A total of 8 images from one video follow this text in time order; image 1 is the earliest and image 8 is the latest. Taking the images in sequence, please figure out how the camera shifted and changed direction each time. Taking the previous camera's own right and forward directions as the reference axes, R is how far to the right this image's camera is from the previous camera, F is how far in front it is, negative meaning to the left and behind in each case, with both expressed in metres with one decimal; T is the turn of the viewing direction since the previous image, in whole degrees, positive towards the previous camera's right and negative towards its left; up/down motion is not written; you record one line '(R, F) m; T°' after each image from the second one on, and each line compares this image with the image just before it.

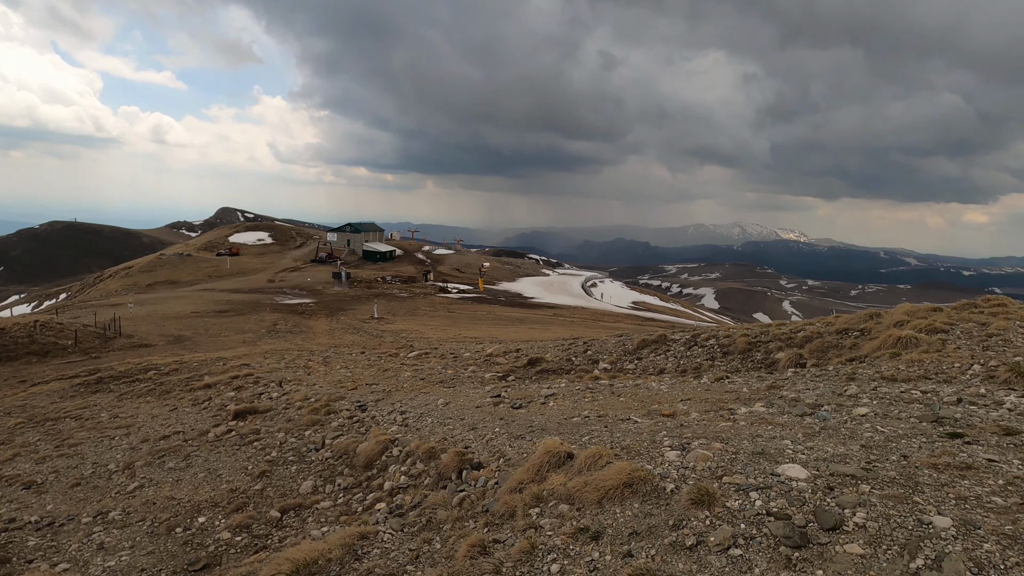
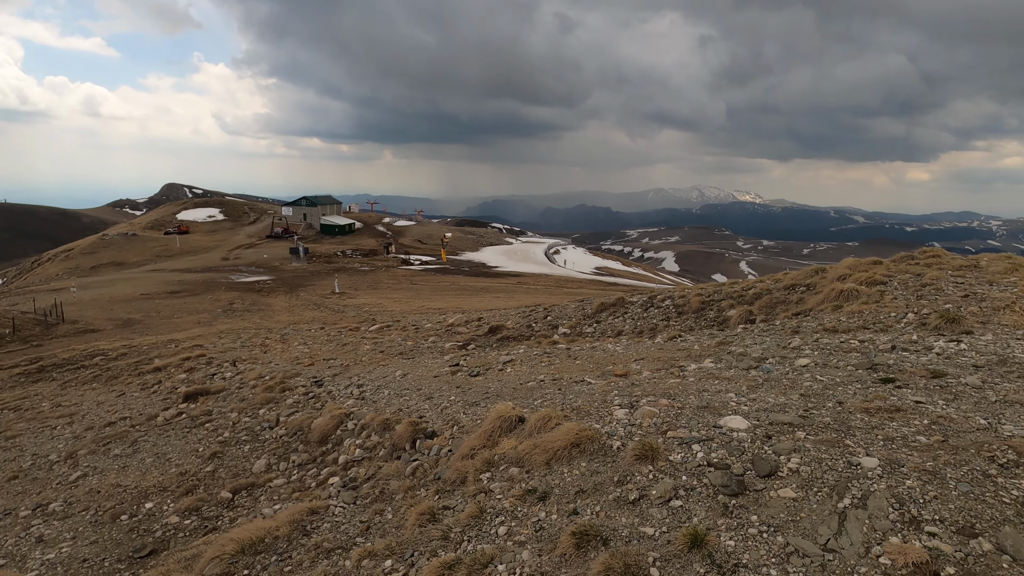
(+0.4, +0.2) m; +4°
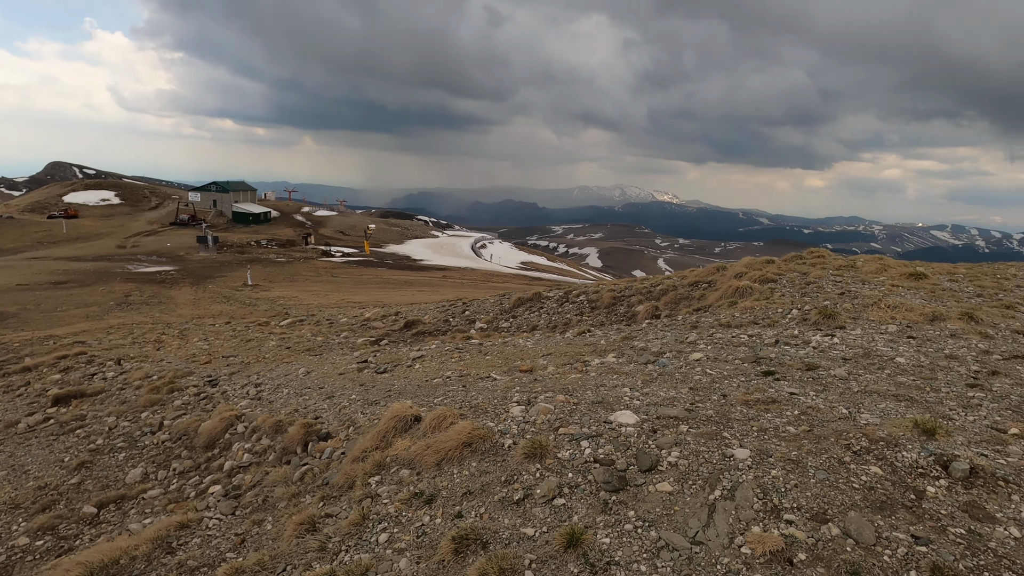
(+0.6, +0.2) m; +8°
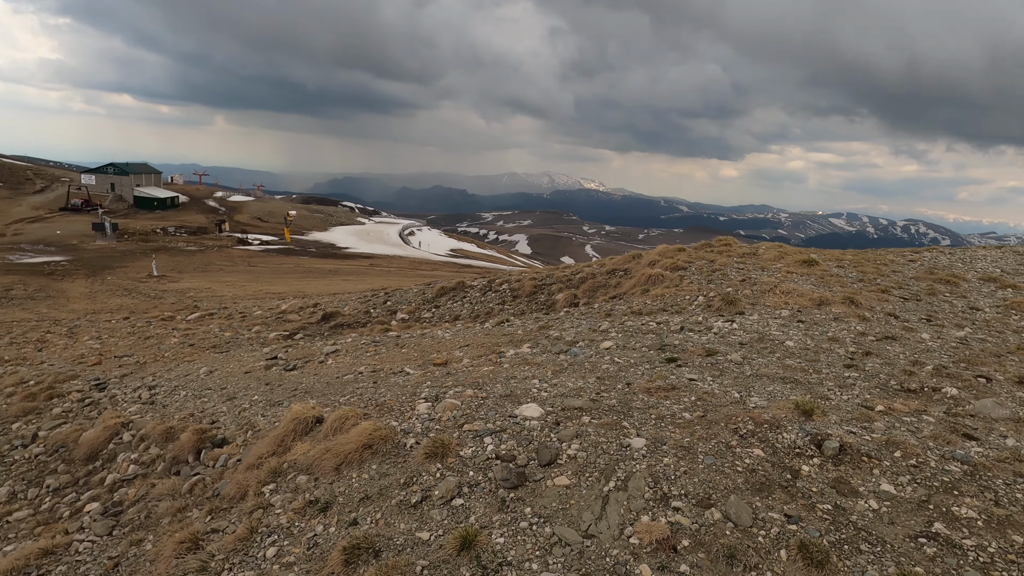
(+0.5, +0.2) m; +7°
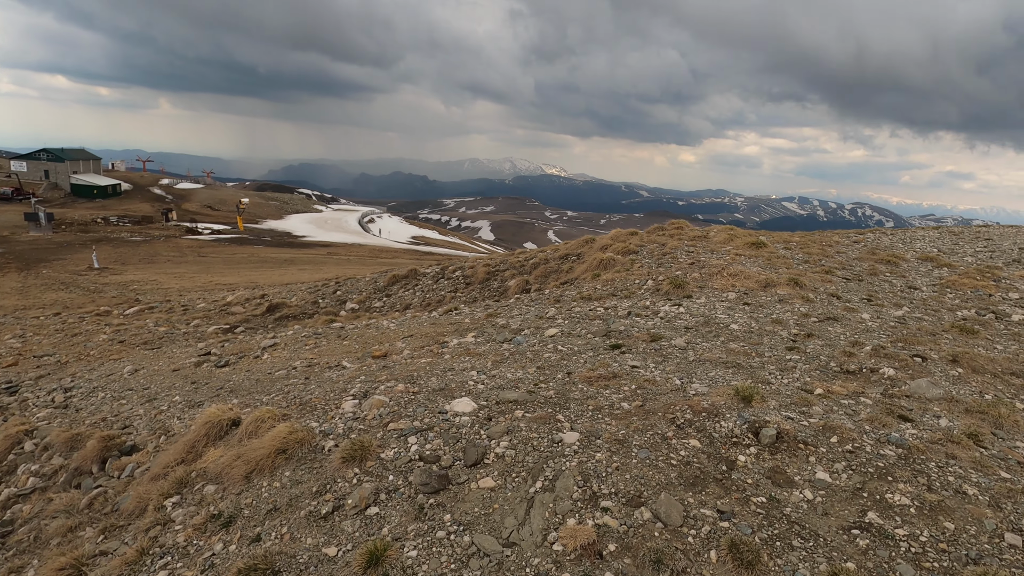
(+0.6, +0.6) m; +4°
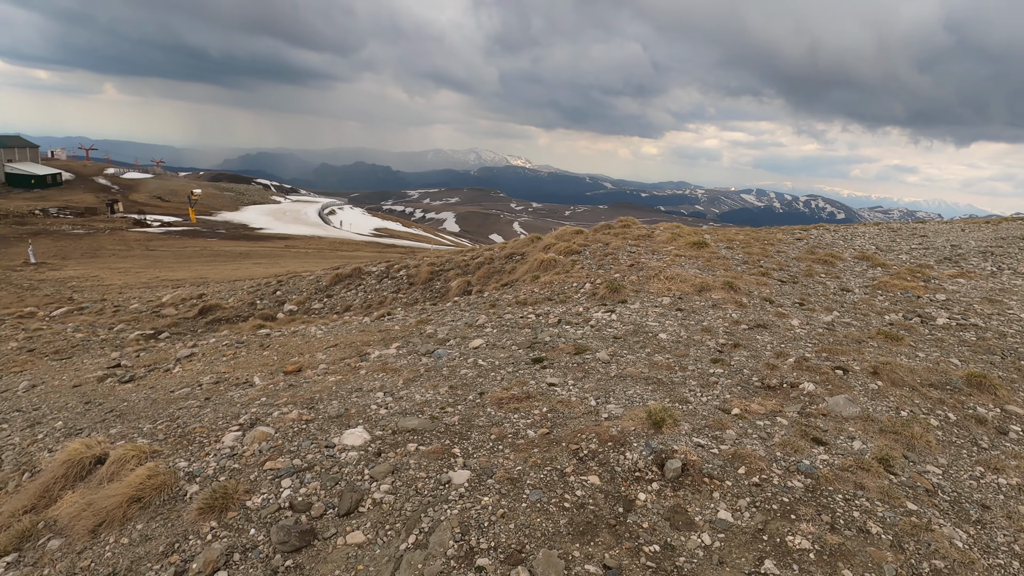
(+1.1, +0.7) m; +4°
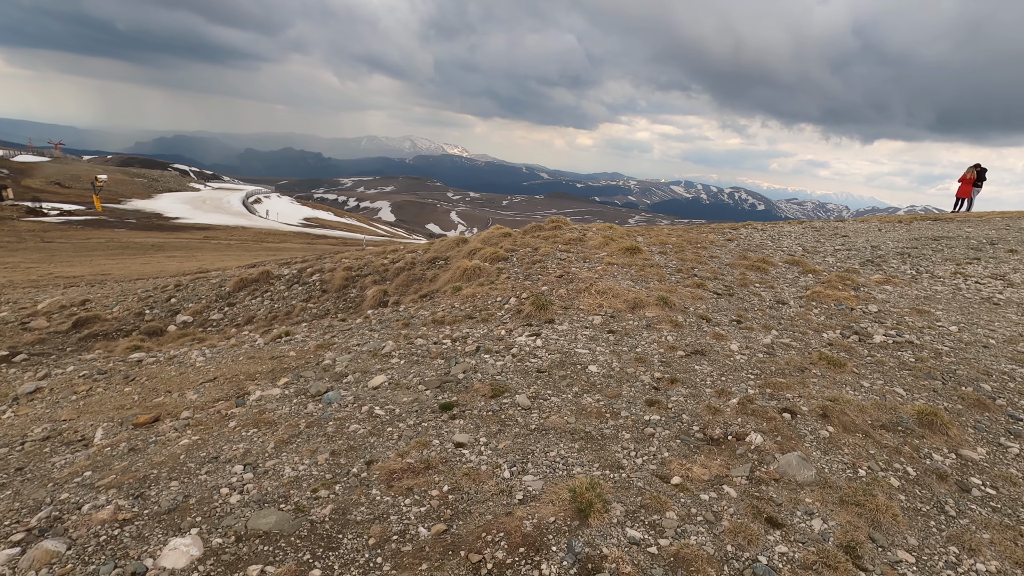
(+0.6, +1.8) m; +7°
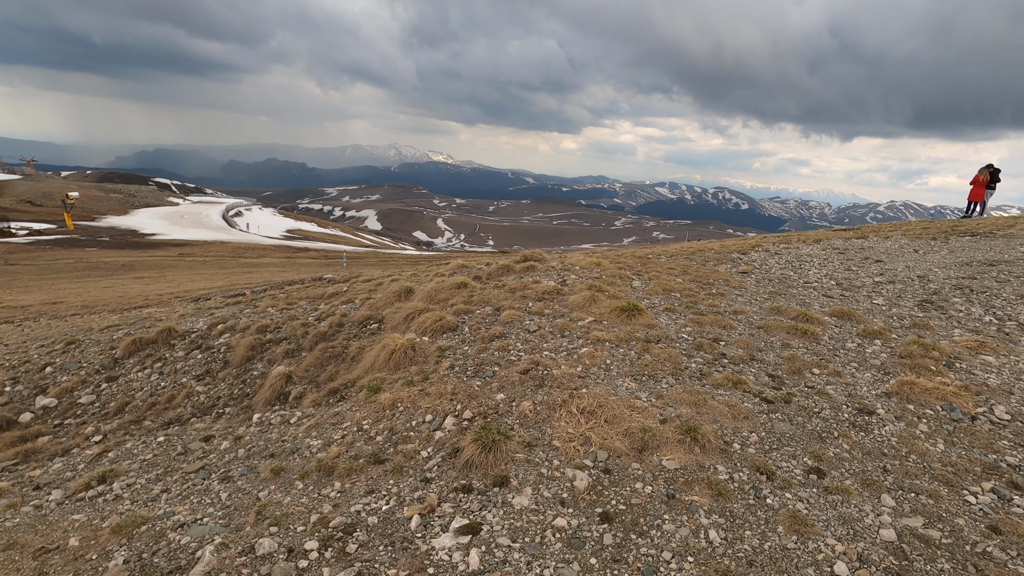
(+1.1, +5.7) m; +1°
